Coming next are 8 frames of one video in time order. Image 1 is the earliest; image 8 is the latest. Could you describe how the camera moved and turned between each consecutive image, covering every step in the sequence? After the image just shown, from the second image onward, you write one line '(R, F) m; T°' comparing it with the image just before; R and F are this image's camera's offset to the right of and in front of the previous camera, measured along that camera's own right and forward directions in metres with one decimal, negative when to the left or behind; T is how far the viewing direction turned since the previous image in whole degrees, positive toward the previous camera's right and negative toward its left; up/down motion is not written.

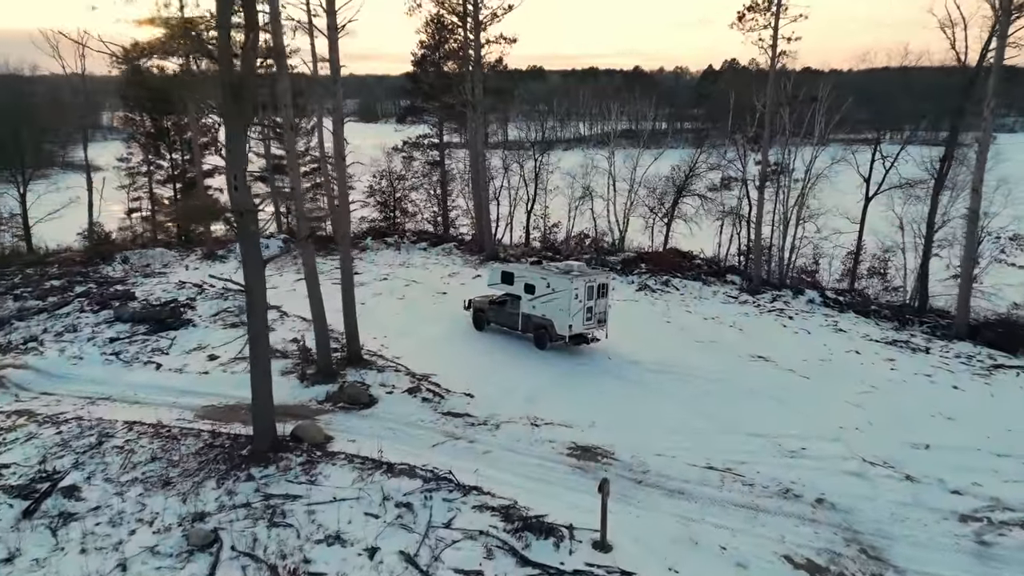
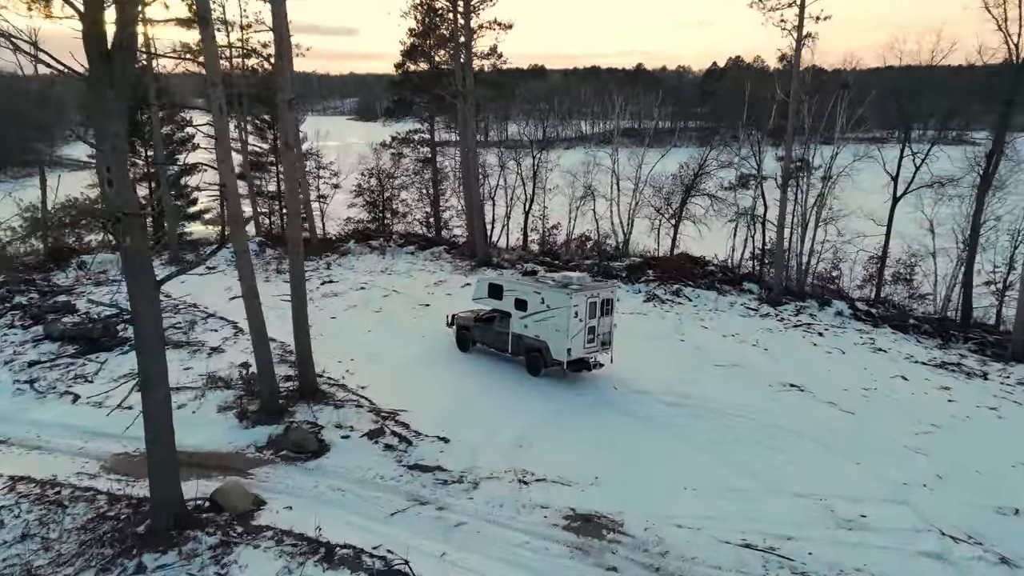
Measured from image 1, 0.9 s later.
(+0.2, +2.2) m; 0°
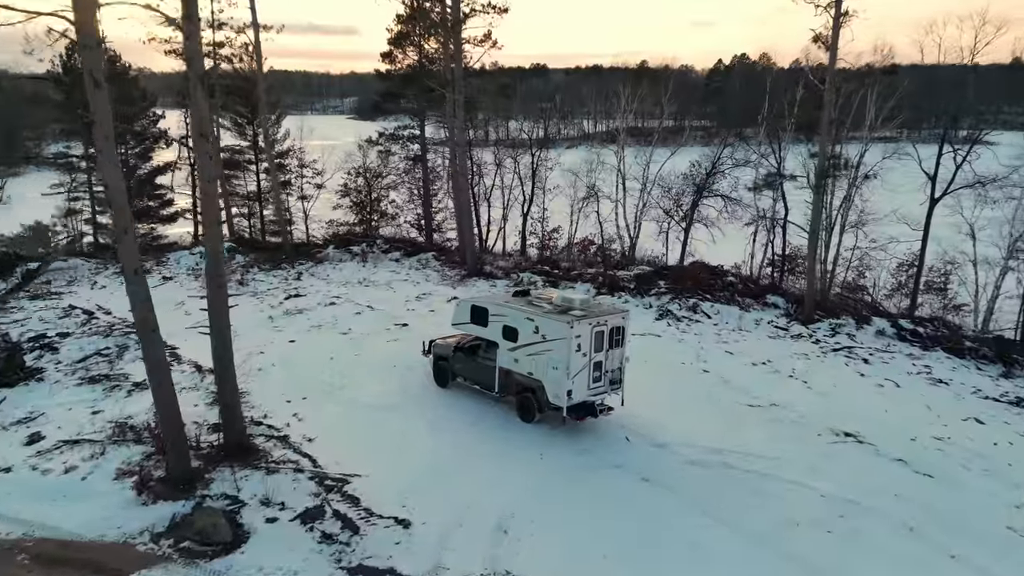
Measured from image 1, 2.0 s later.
(+0.1, +2.3) m; 0°
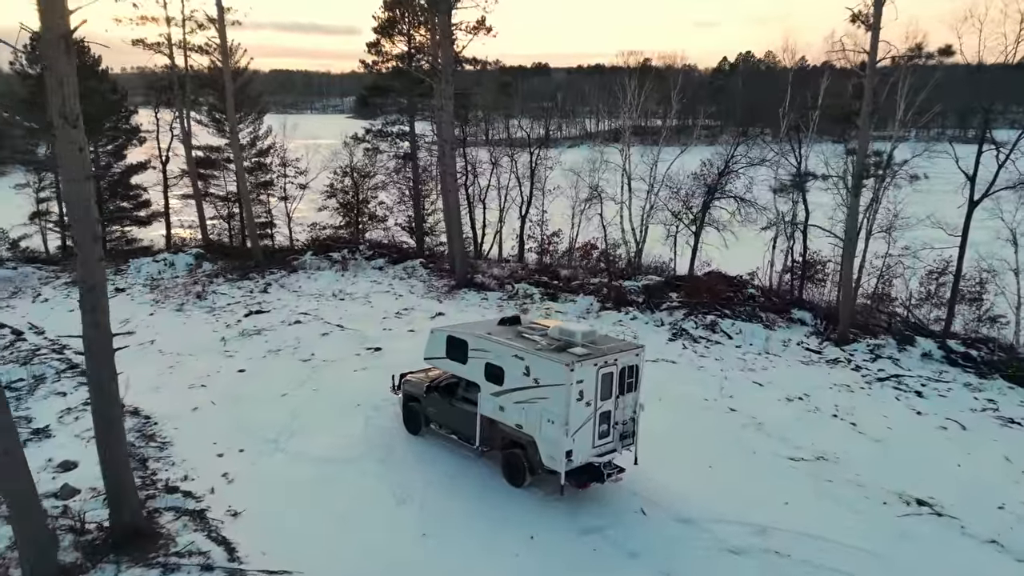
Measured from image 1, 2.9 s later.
(+0.1, +2.0) m; 0°
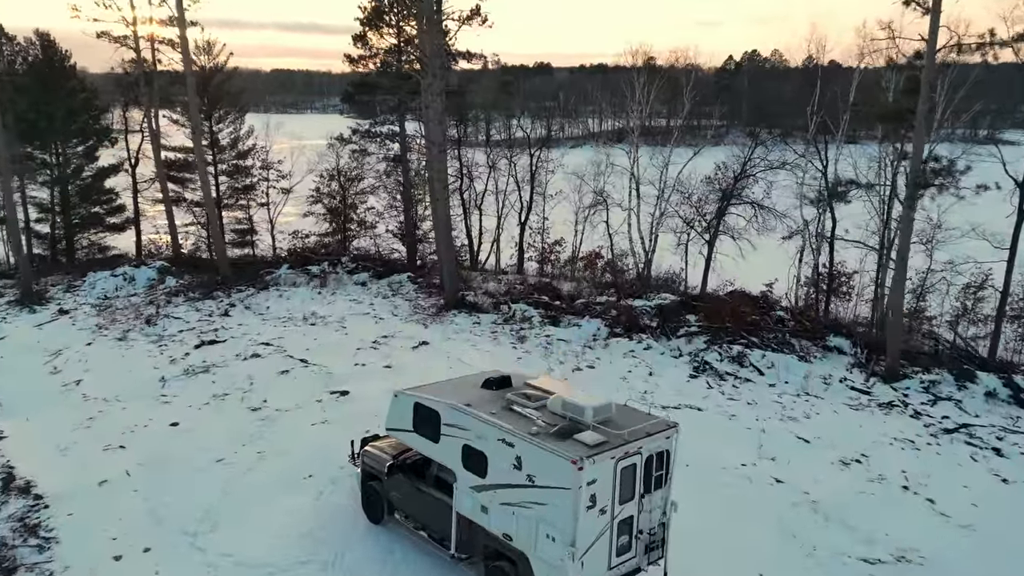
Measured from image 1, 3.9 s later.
(+0.1, +2.0) m; 0°
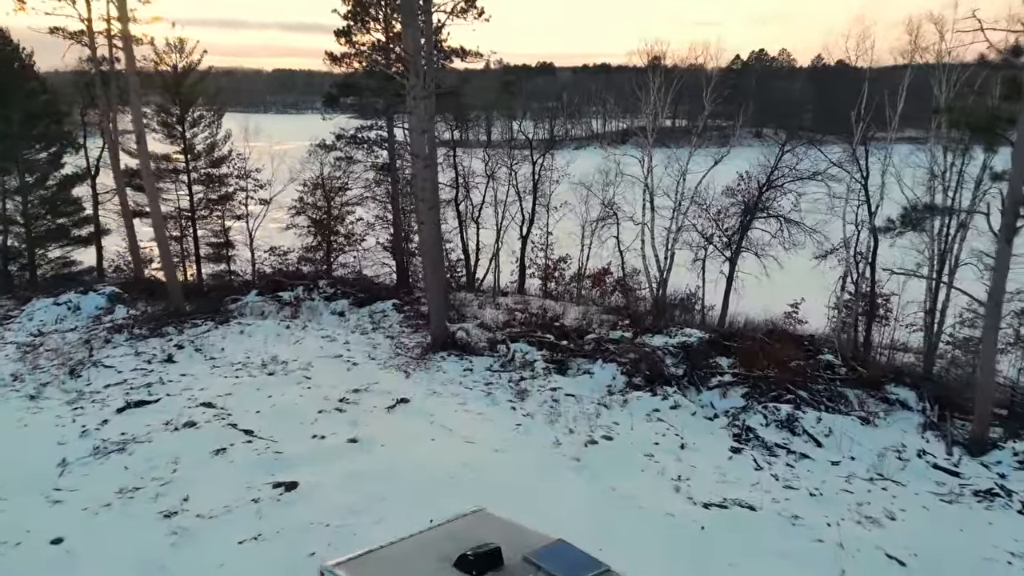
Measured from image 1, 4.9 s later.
(0.0, +2.3) m; 0°
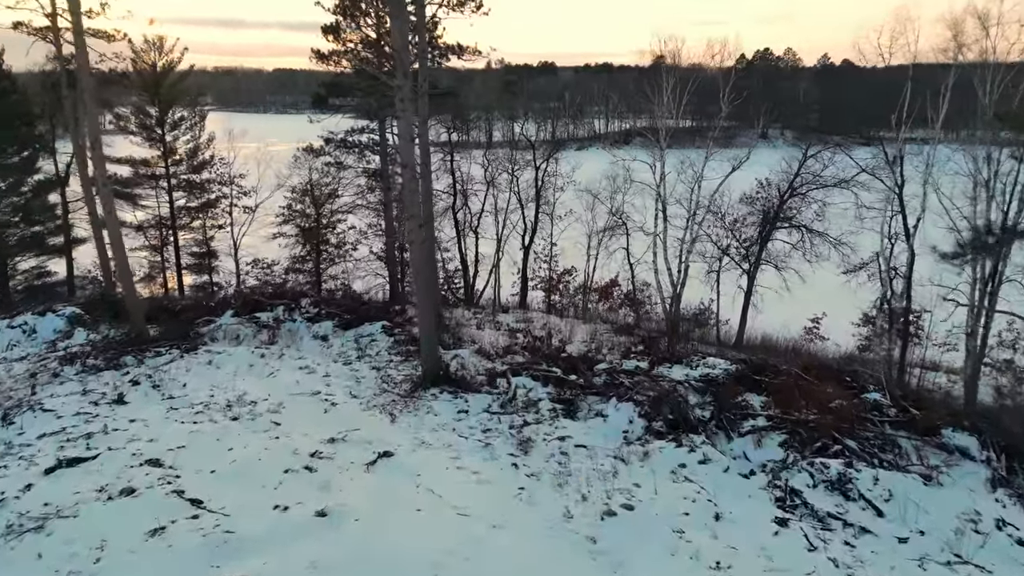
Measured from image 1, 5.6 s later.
(0.0, +1.5) m; 0°
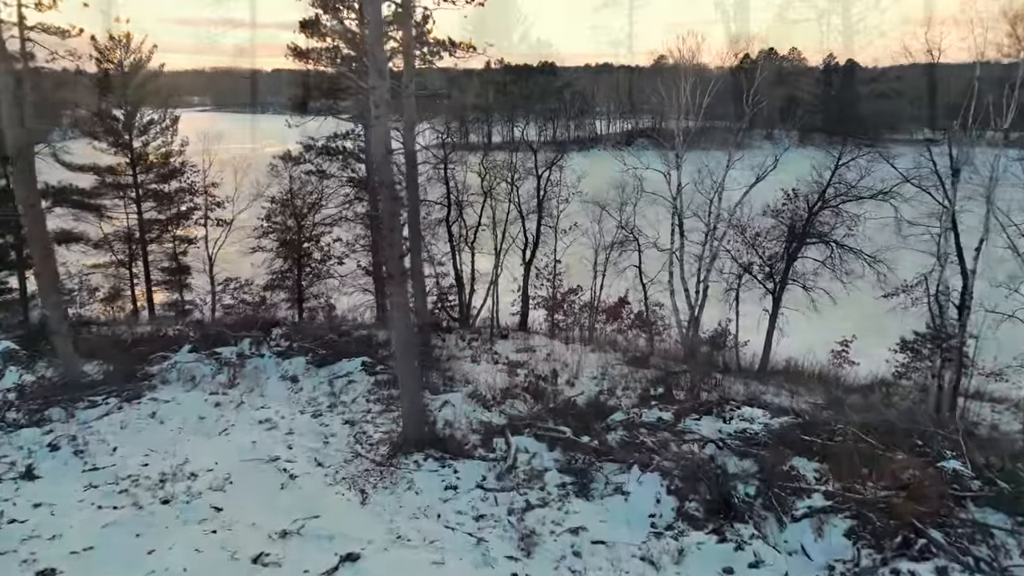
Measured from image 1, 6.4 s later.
(0.0, +1.9) m; 0°
